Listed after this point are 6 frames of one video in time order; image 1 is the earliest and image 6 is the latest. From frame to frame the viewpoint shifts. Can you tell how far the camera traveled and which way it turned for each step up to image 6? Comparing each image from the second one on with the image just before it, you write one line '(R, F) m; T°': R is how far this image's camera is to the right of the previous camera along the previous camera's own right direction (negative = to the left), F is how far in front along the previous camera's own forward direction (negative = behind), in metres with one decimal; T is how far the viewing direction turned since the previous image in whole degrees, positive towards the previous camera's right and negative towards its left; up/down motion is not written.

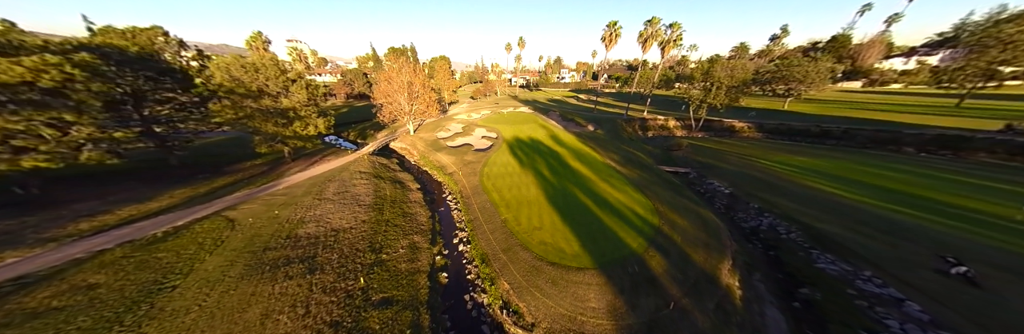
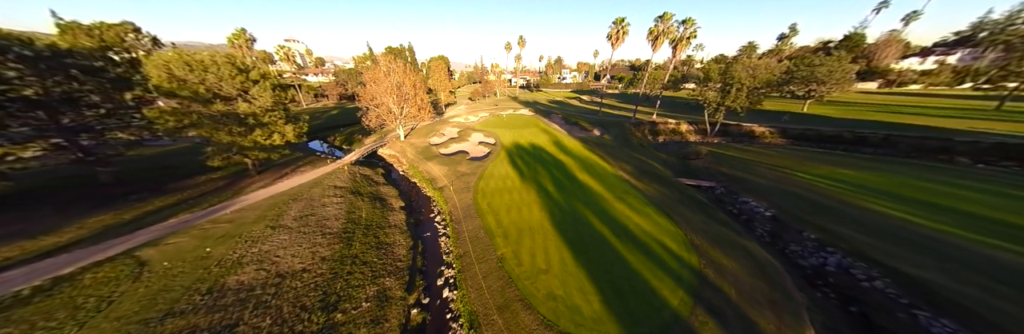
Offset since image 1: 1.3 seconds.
(+0.1, +3.7) m; 0°
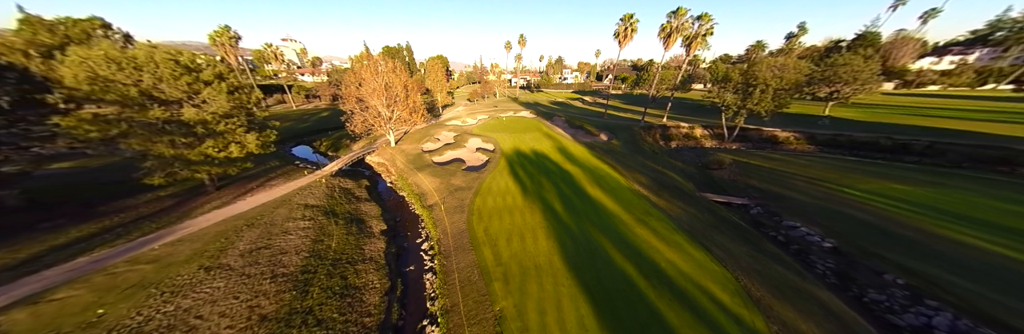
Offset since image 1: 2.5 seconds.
(-0.1, +3.4) m; 0°
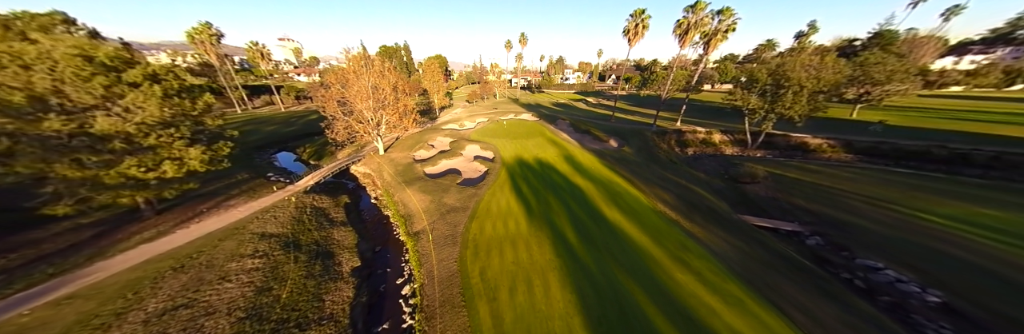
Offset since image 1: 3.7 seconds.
(-0.3, +3.7) m; 0°
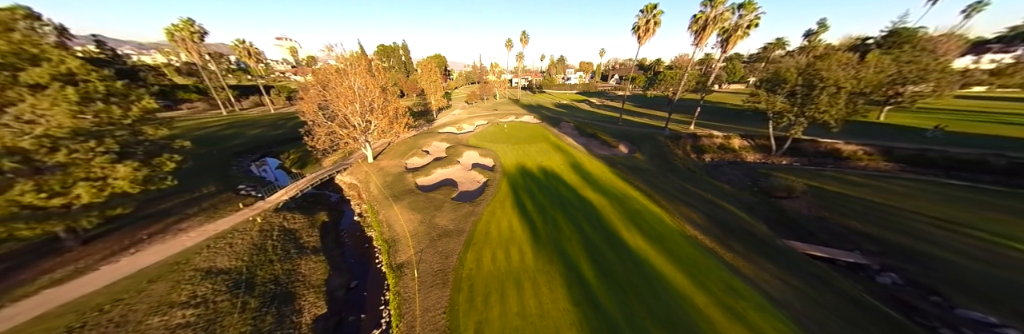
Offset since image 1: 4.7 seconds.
(-0.2, +3.1) m; 0°
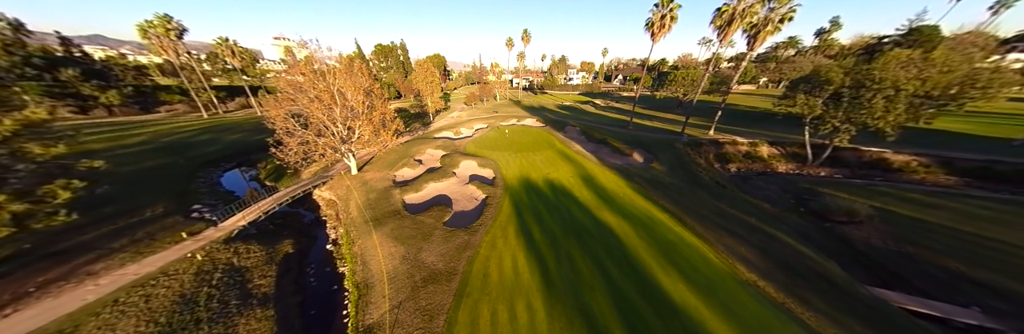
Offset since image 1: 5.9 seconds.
(-0.3, +3.7) m; 0°
